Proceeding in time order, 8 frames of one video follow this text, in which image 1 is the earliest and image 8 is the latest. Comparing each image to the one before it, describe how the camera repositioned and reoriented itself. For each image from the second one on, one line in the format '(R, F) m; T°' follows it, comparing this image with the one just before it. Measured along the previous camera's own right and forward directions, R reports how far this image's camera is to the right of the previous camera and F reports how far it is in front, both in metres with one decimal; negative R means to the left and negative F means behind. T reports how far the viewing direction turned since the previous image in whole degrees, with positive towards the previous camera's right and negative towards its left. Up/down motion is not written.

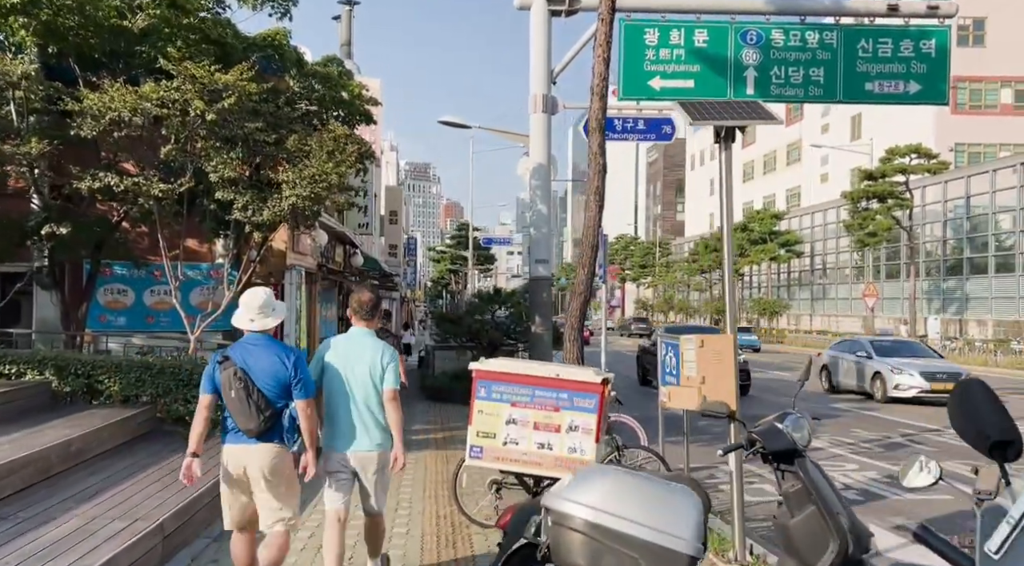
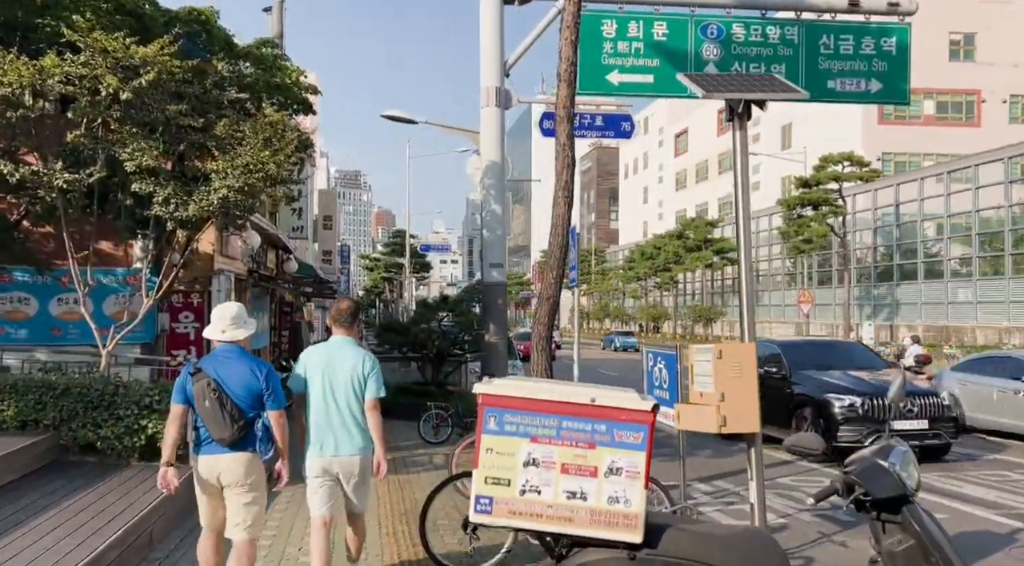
(-0.3, +1.0) m; +5°
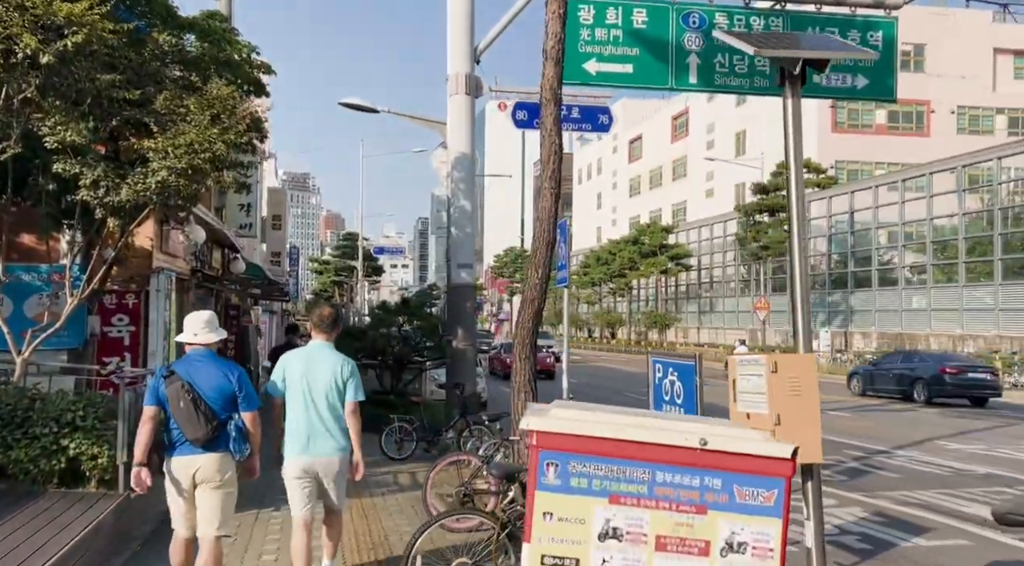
(-0.3, +1.0) m; +3°
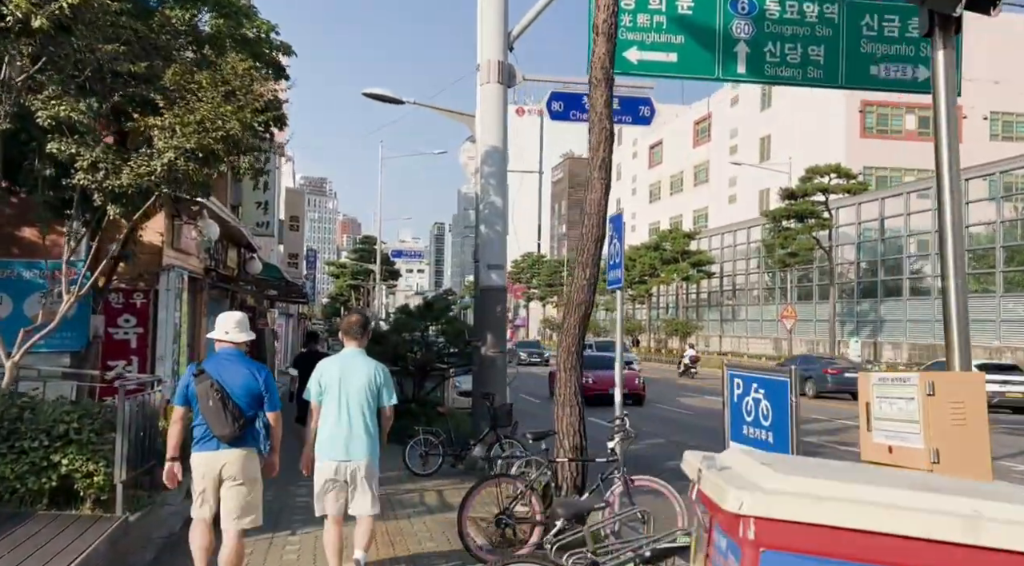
(-0.3, +0.8) m; -1°
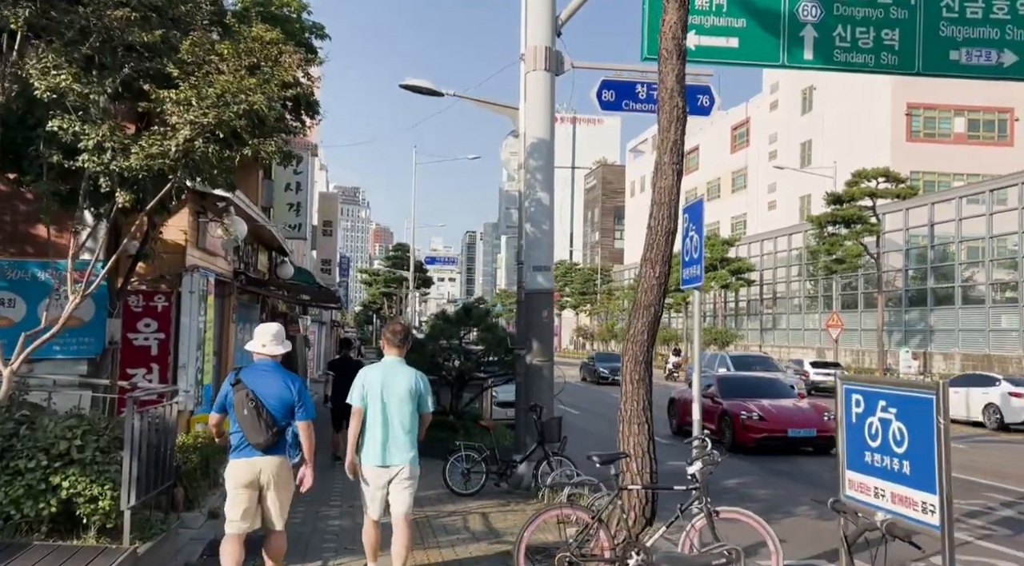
(-0.2, +0.9) m; -2°
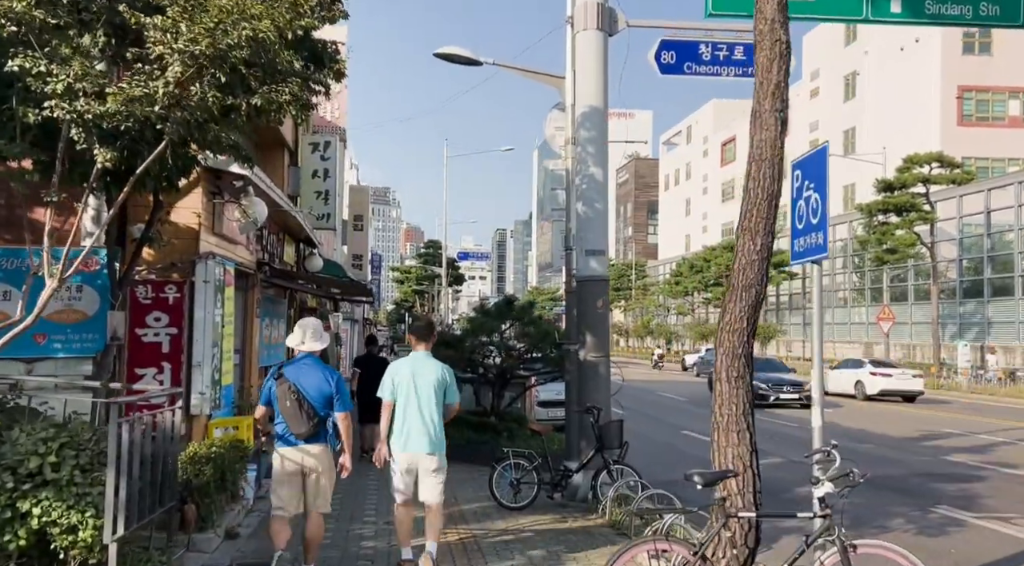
(-0.2, +1.1) m; -2°
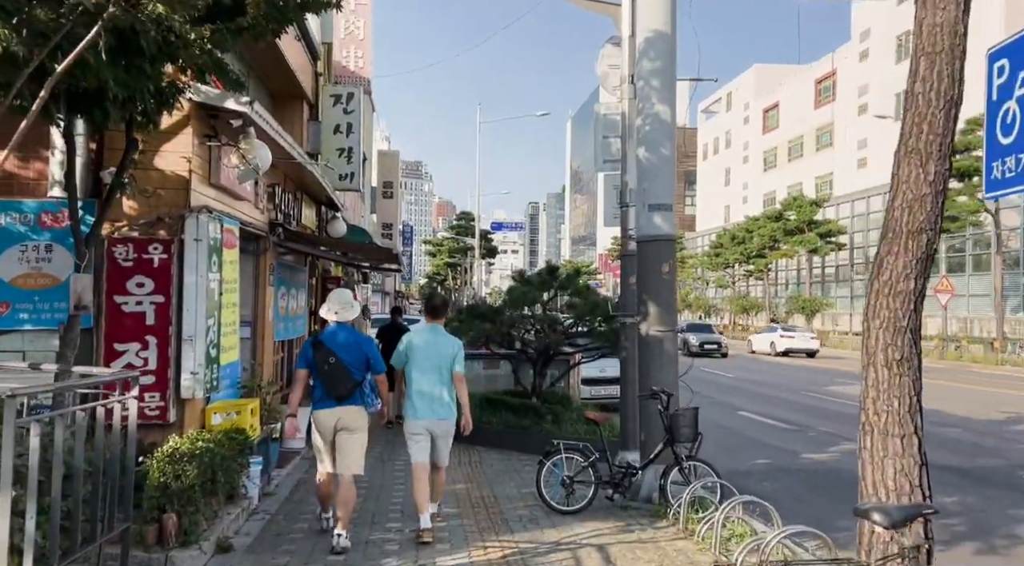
(-0.2, +1.5) m; -2°
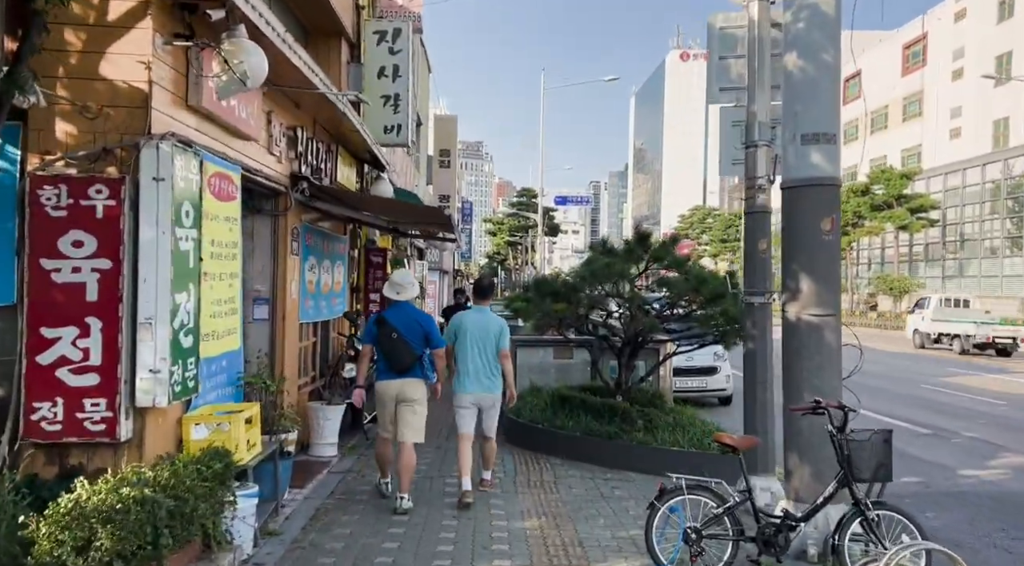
(-0.2, +2.2) m; -4°
